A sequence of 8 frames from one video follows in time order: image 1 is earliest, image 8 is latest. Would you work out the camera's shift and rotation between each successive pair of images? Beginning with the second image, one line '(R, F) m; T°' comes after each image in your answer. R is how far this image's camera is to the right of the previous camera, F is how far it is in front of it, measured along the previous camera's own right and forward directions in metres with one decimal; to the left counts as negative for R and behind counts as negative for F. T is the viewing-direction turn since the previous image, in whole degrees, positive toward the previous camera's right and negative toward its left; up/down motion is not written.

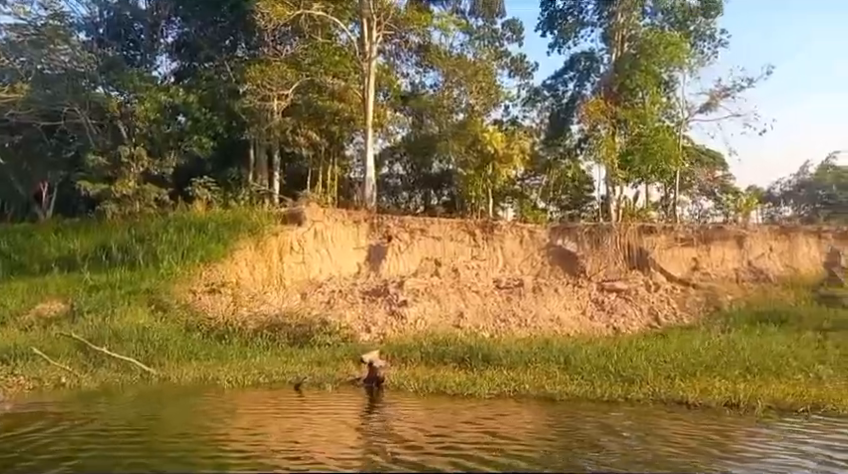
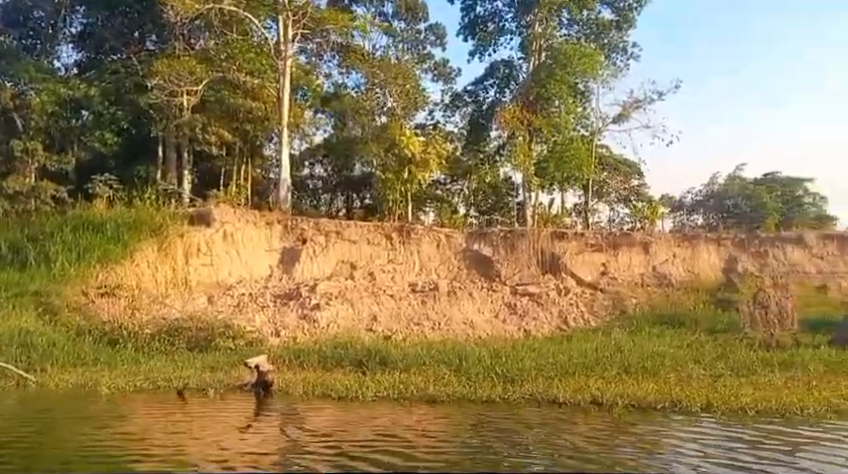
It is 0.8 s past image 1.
(+0.2, +0.1) m; +5°
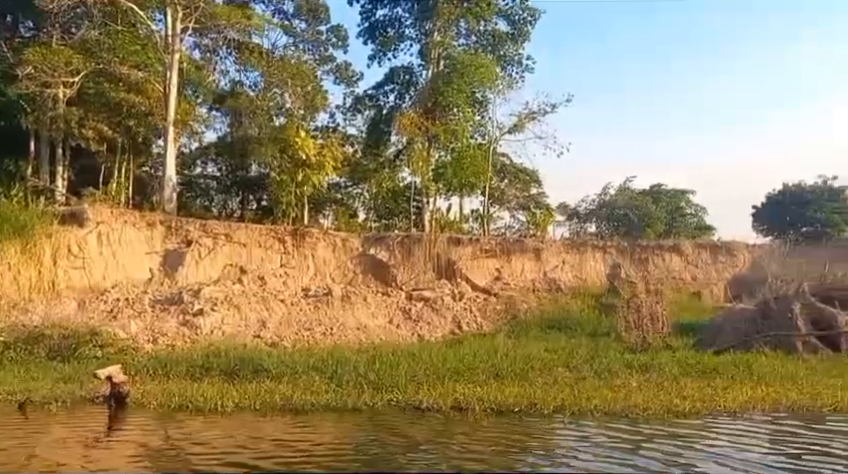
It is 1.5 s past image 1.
(+0.3, +0.2) m; +6°
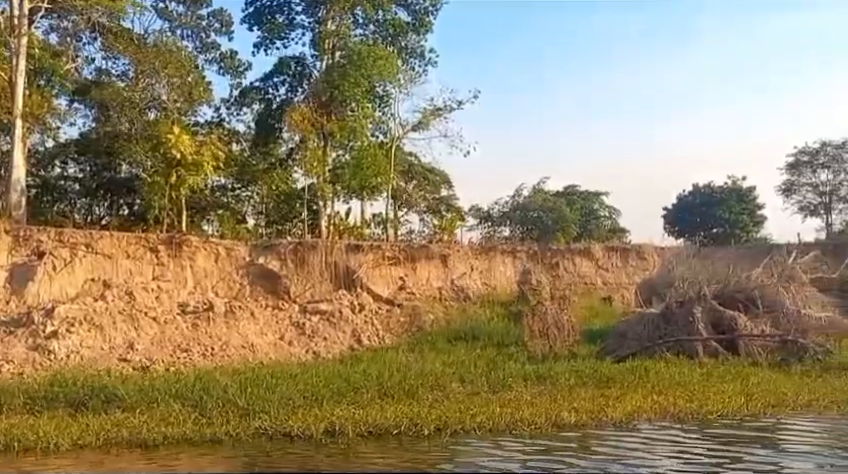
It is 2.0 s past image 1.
(+0.5, +1.6) m; +6°
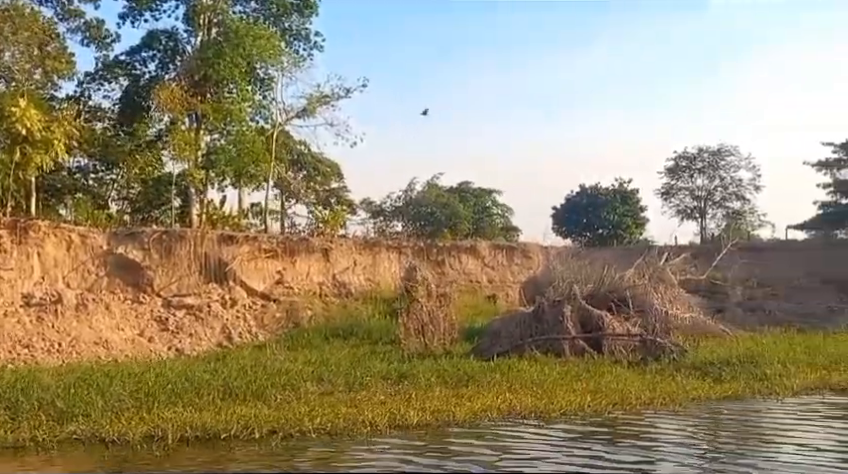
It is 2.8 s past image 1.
(+0.6, +0.6) m; +7°
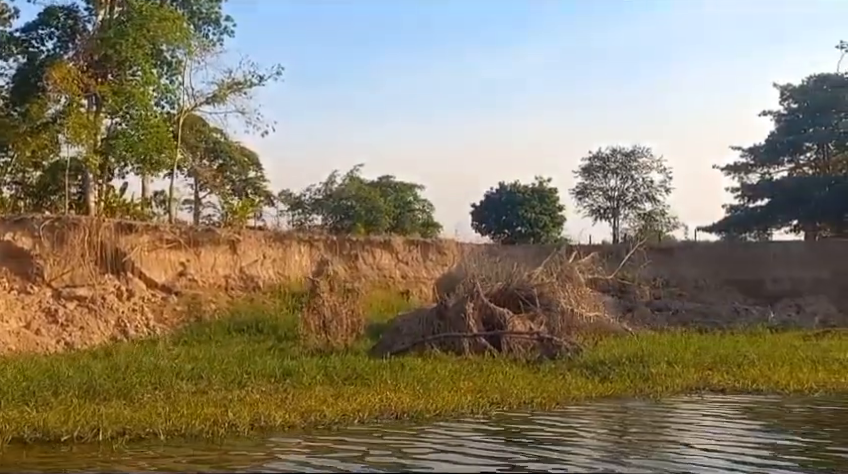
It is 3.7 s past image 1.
(+0.5, +0.2) m; +5°
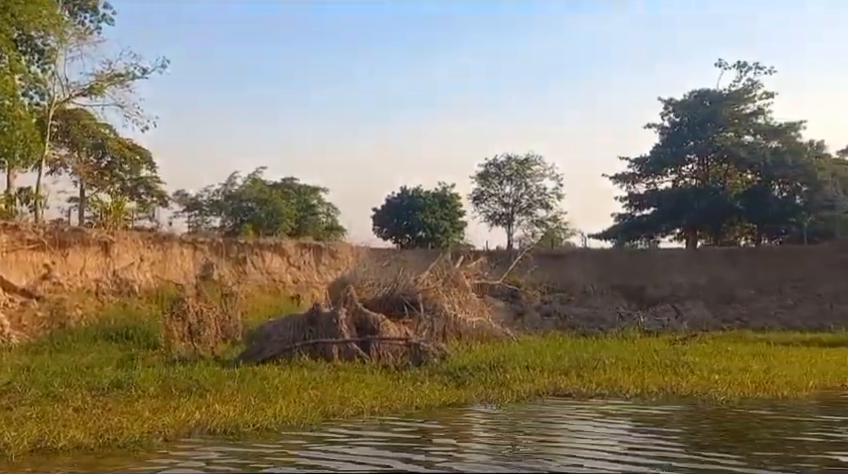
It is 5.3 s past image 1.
(+0.9, +0.3) m; +6°
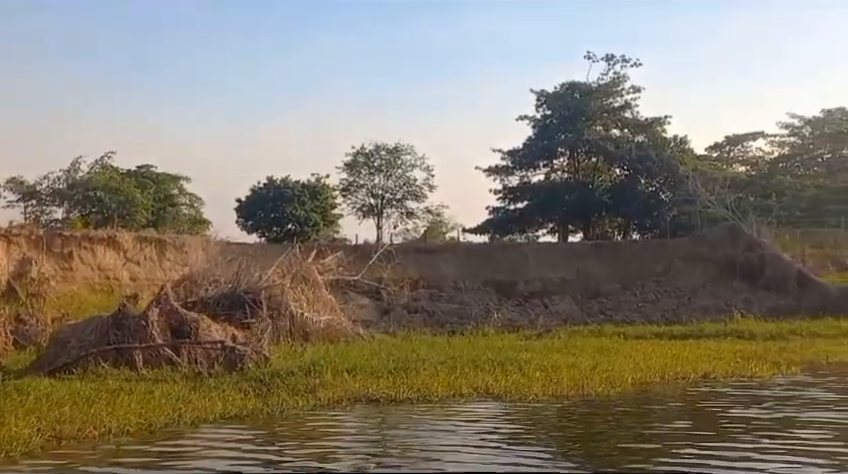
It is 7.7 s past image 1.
(+1.0, +2.2) m; +8°
